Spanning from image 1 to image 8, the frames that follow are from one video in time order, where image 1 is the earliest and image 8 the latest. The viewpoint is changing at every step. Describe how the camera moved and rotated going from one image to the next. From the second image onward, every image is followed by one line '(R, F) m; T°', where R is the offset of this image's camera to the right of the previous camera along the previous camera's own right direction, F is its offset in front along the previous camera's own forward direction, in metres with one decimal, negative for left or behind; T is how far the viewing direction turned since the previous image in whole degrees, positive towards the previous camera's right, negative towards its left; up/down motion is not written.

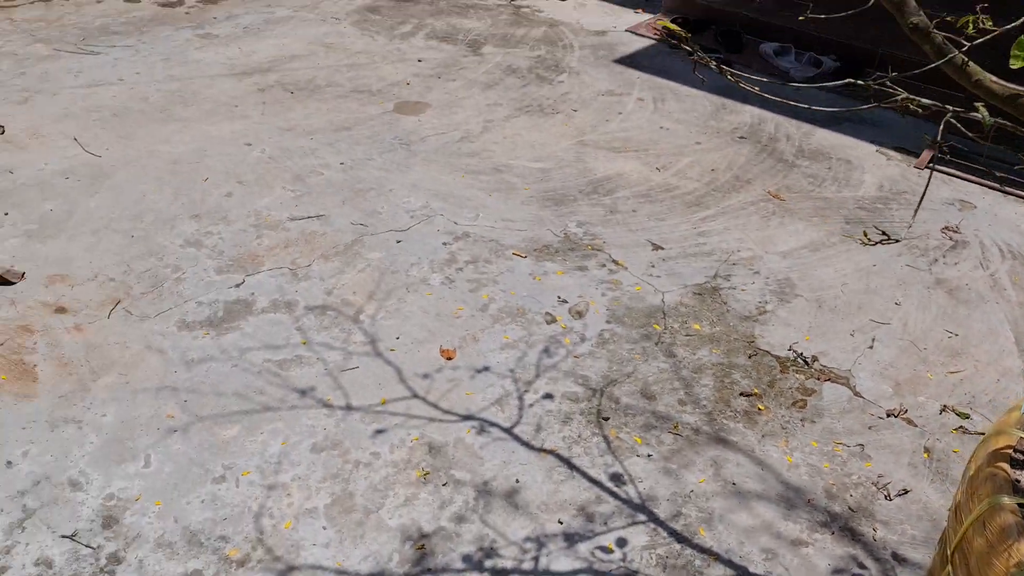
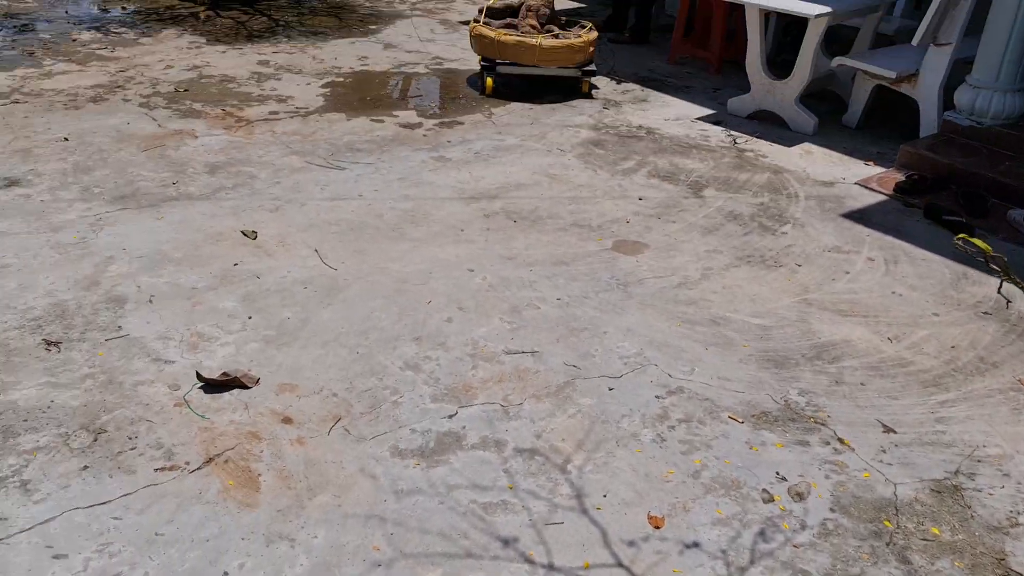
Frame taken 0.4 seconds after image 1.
(-0.1, 0.0) m; -12°
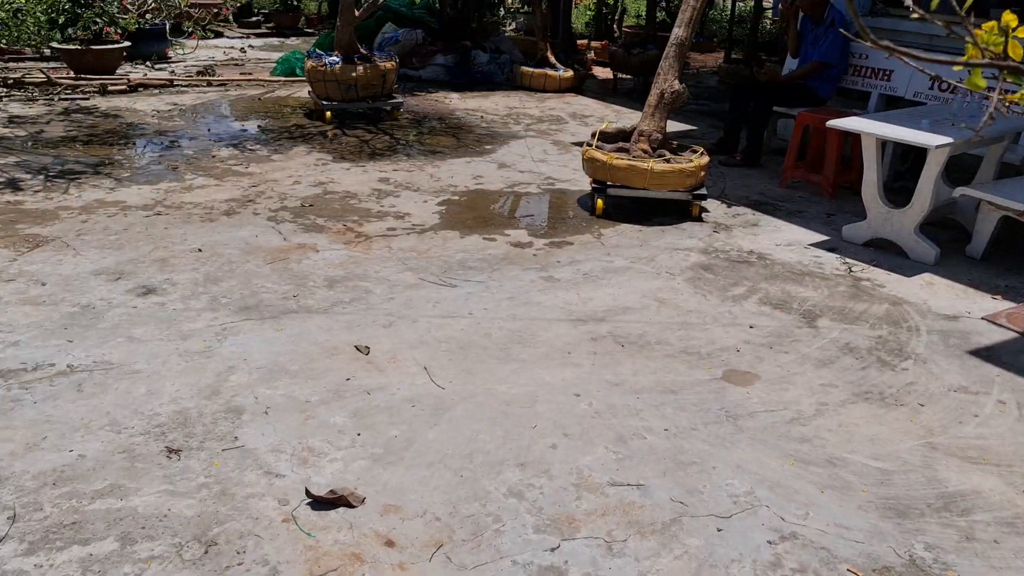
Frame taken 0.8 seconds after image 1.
(0.0, 0.0) m; -7°
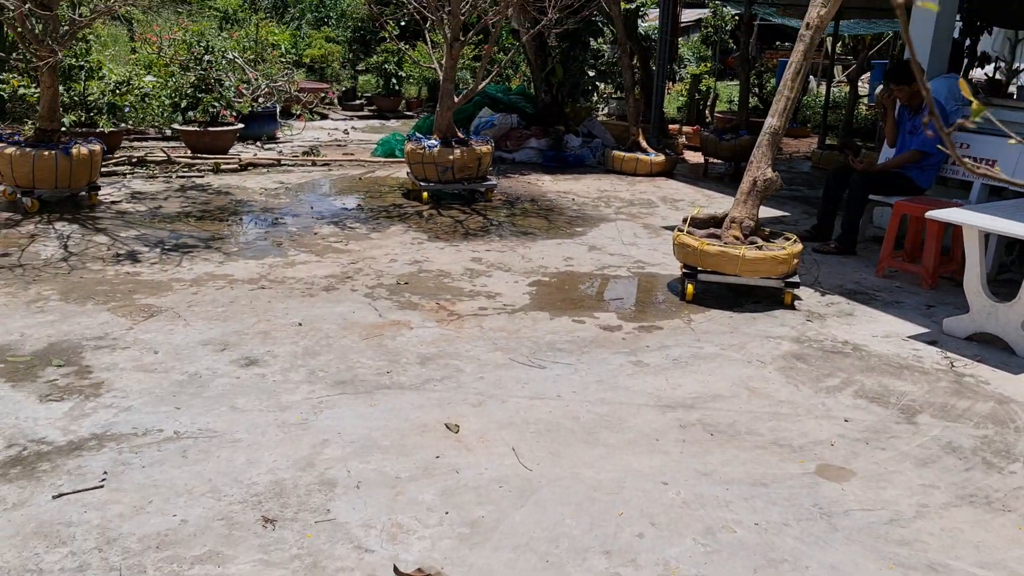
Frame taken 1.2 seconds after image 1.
(0.0, -0.1) m; -6°
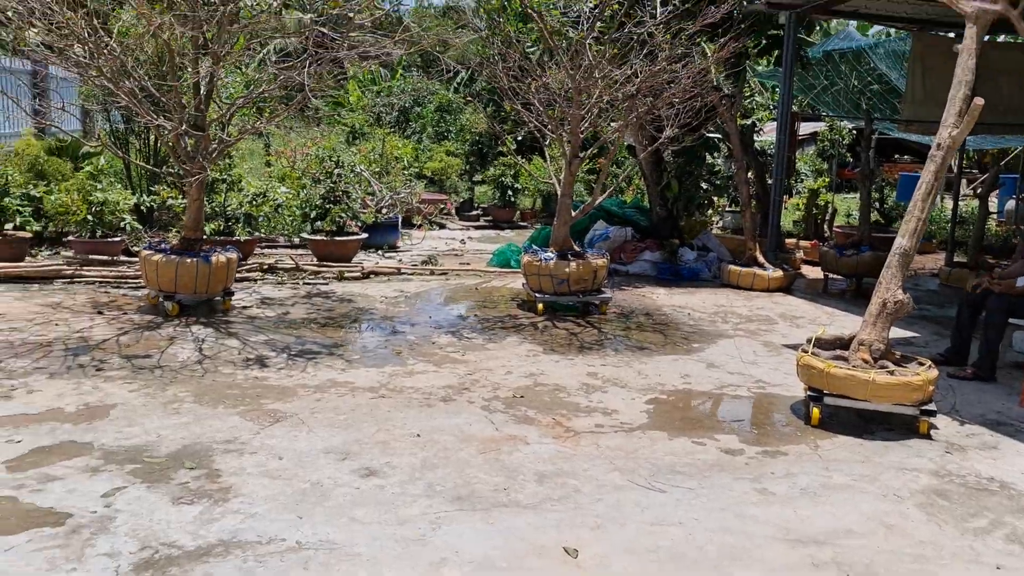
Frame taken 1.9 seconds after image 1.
(-0.1, 0.0) m; -7°
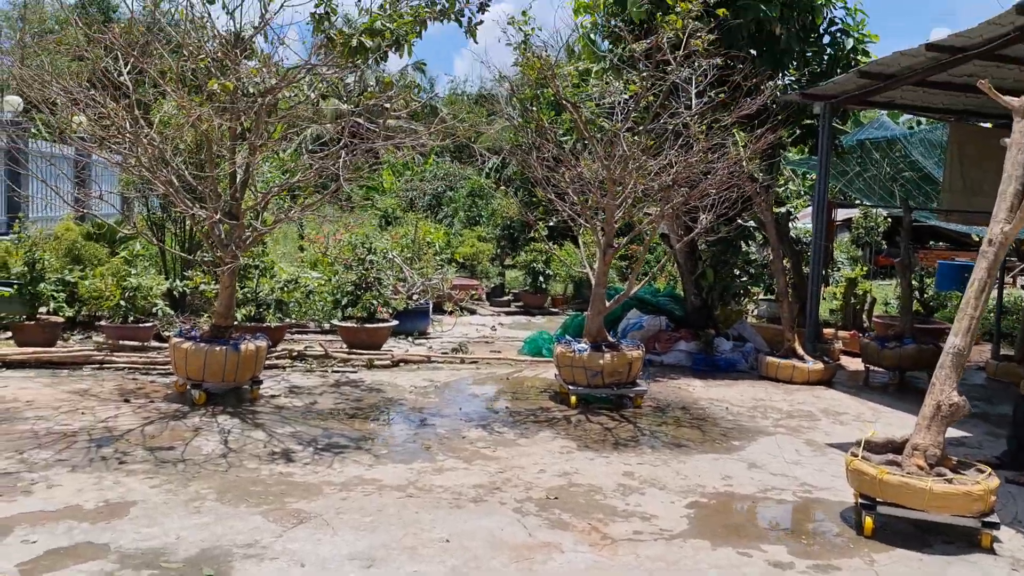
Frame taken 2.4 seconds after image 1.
(0.0, +0.1) m; -2°
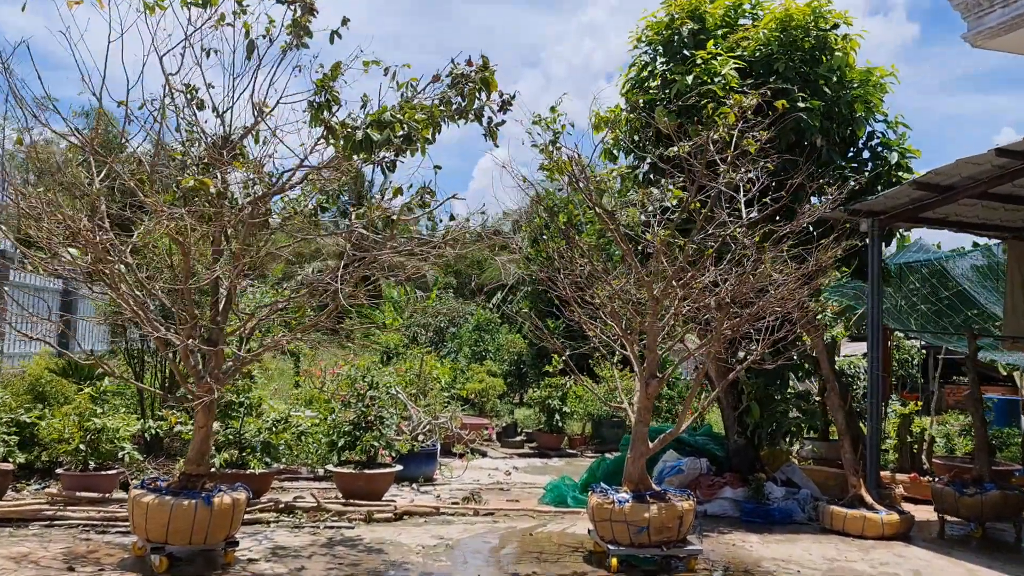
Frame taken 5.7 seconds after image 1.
(-0.2, +1.0) m; 0°
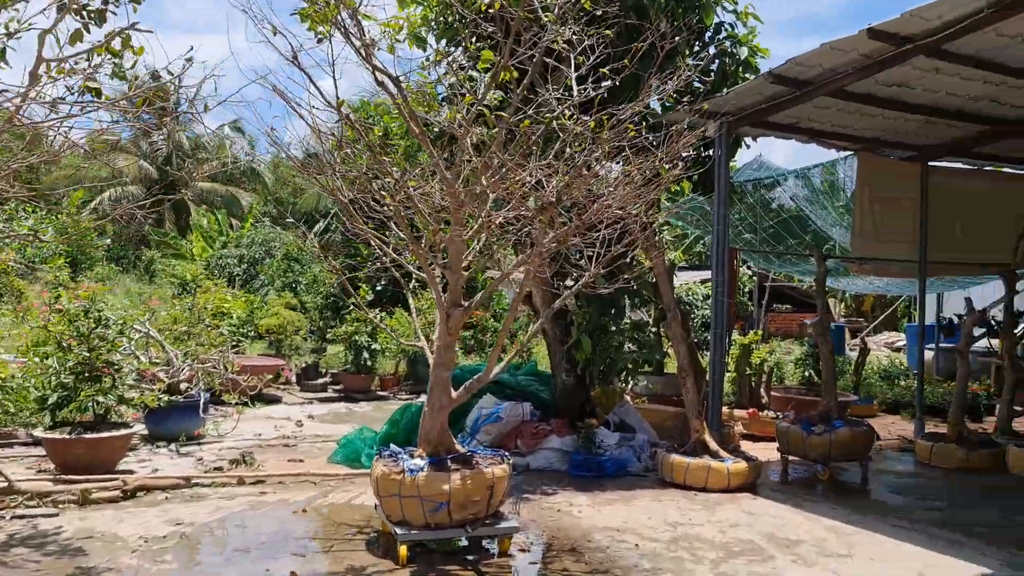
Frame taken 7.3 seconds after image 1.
(+0.4, +1.5) m; +11°
